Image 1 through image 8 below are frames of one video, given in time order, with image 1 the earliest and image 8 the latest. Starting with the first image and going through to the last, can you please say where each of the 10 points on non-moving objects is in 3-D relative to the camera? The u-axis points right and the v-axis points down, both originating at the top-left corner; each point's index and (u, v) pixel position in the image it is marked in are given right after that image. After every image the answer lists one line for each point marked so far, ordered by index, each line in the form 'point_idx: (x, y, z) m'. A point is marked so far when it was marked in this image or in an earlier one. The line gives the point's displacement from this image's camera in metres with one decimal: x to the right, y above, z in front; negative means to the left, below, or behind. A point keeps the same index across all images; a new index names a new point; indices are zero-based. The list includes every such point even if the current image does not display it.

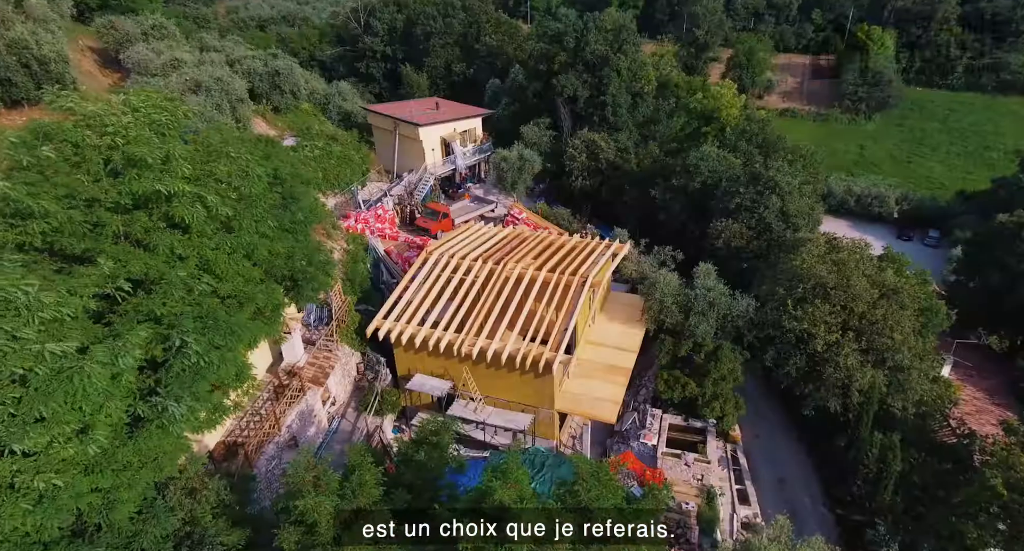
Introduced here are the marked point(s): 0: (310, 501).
0: (-3.4, -4.0, +10.6) m
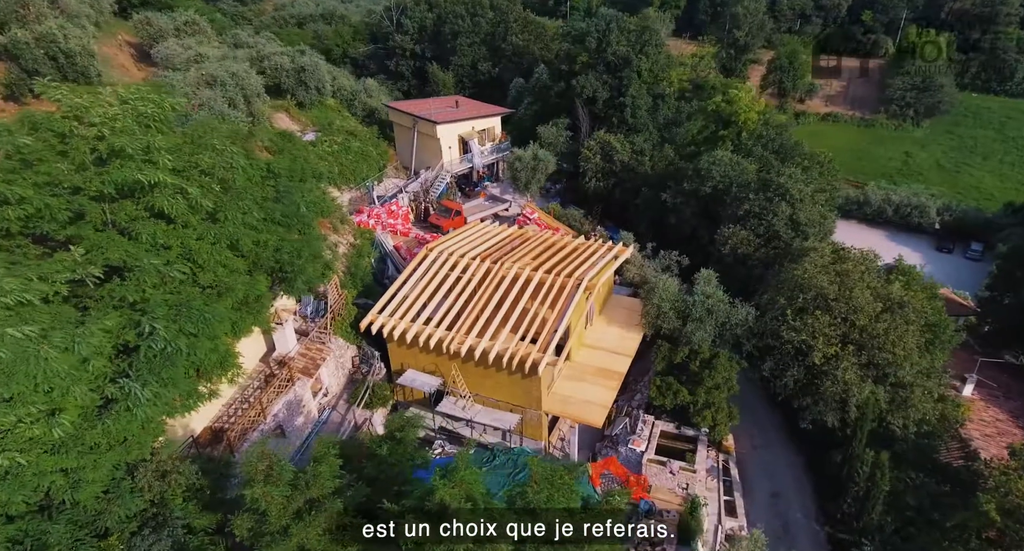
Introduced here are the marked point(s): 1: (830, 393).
0: (-4.4, -3.9, +10.9) m
1: (+9.8, -3.6, +19.3) m
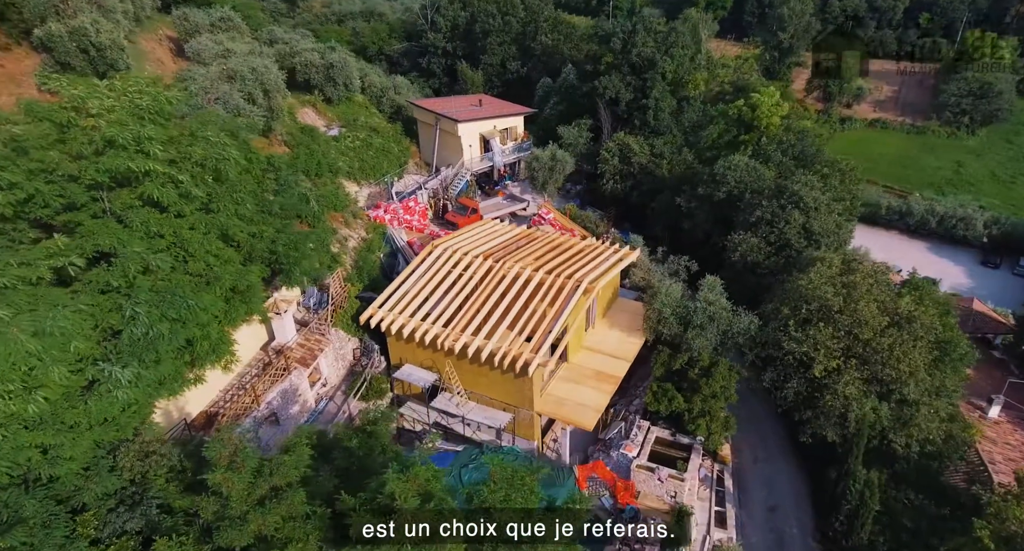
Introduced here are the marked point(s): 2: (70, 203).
0: (-5.1, -3.7, +11.2) m
1: (+9.5, -3.9, +18.8) m
2: (-9.1, +1.5, +13.0) m
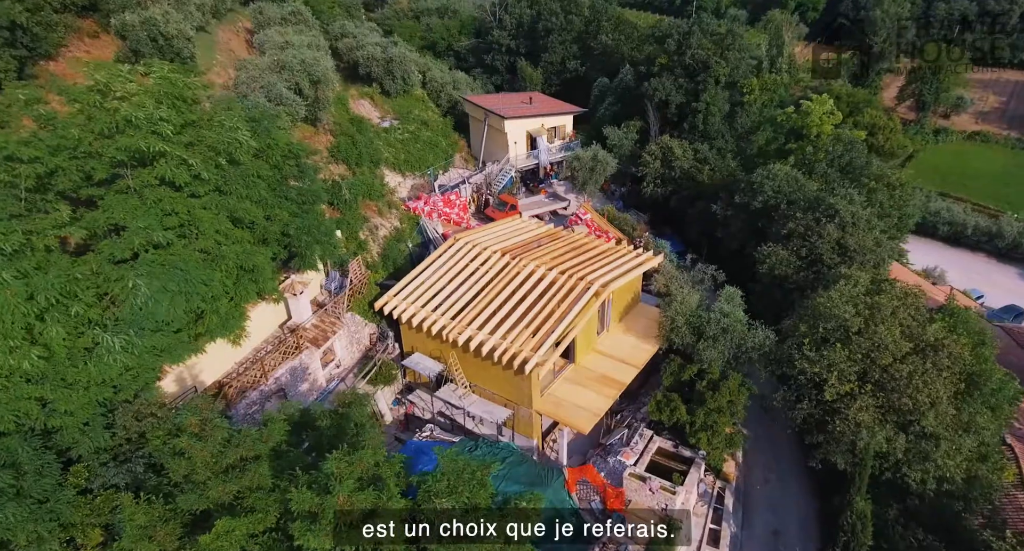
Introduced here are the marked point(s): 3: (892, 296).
0: (-6.1, -3.3, +12.1) m
1: (+9.3, -4.5, +17.9) m
2: (-9.4, +2.2, +14.2) m
3: (+11.6, -0.6, +19.2) m
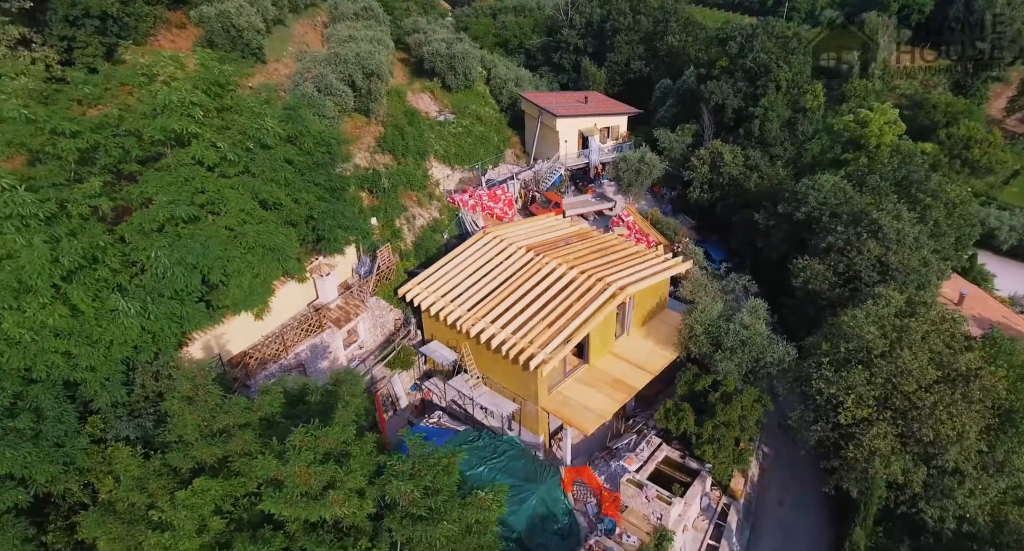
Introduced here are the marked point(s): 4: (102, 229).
0: (-6.7, -2.8, +13.0) m
1: (+9.2, -5.0, +17.0) m
2: (-9.4, +2.9, +15.5) m
3: (+11.9, -1.3, +18.0) m
4: (-9.4, +1.0, +14.5) m
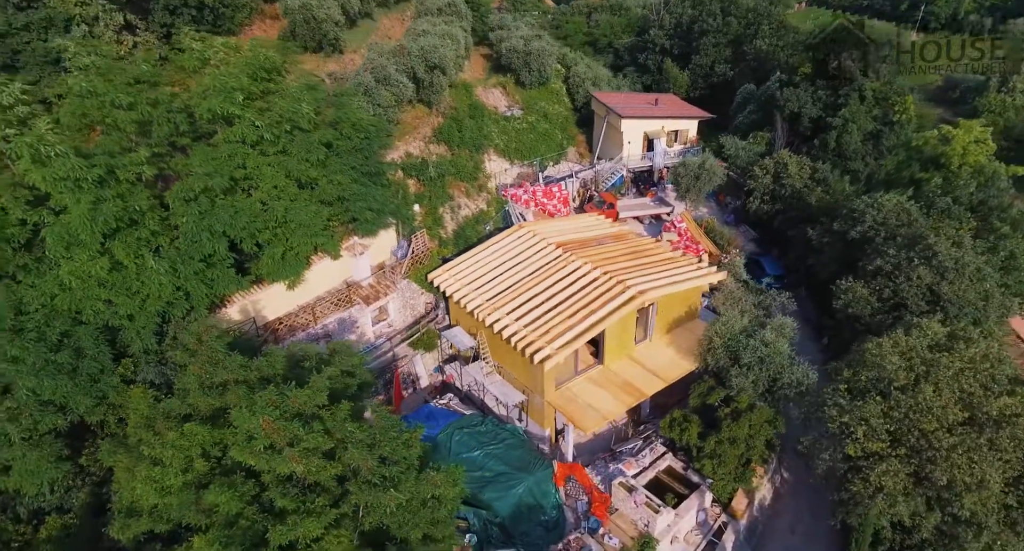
0: (-7.3, -2.0, +14.5) m
1: (+8.8, -5.5, +16.0) m
2: (-9.1, +4.0, +17.2) m
3: (+11.9, -2.1, +16.6) m
4: (-9.5, +2.1, +16.3) m
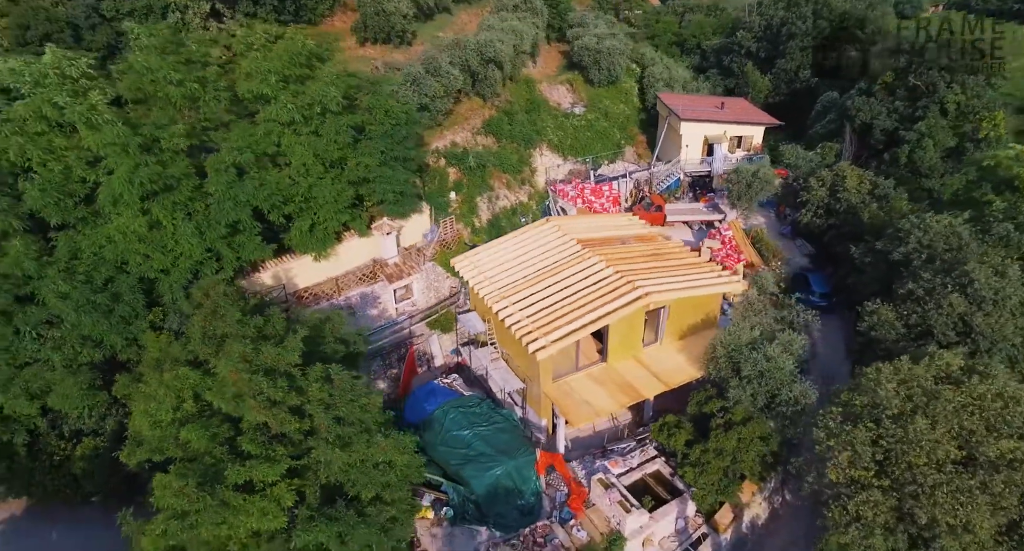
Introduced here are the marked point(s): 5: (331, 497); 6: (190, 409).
0: (-7.9, -1.0, +16.2) m
1: (+7.8, -6.0, +15.4) m
2: (-8.8, +5.1, +19.1) m
3: (+11.2, -2.8, +15.5) m
4: (-9.4, +3.2, +18.2) m
5: (-4.0, -4.9, +14.0) m
6: (-7.4, -3.0, +14.4) m
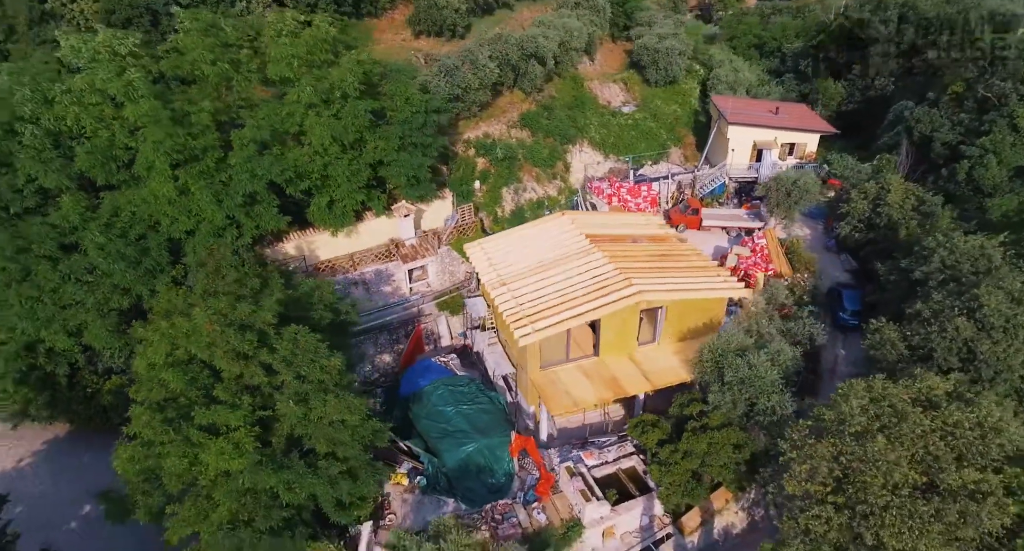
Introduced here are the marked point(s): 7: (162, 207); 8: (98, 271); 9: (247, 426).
0: (-8.6, +0.1, +17.9) m
1: (+6.4, -6.1, +15.0) m
2: (-8.6, +6.2, +20.9) m
3: (+10.1, -3.3, +14.6) m
4: (-9.5, +4.4, +20.1) m
5: (-5.4, -4.1, +15.2) m
6: (-8.5, -2.0, +16.1) m
7: (-10.9, +2.1, +19.7) m
8: (-12.3, +0.1, +18.8) m
9: (-6.2, -3.5, +14.7) m
